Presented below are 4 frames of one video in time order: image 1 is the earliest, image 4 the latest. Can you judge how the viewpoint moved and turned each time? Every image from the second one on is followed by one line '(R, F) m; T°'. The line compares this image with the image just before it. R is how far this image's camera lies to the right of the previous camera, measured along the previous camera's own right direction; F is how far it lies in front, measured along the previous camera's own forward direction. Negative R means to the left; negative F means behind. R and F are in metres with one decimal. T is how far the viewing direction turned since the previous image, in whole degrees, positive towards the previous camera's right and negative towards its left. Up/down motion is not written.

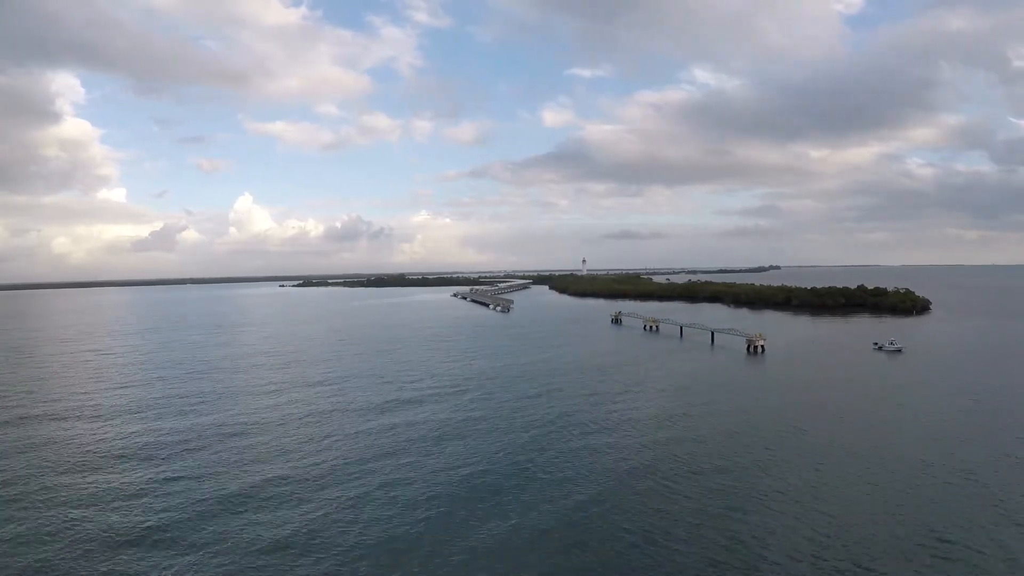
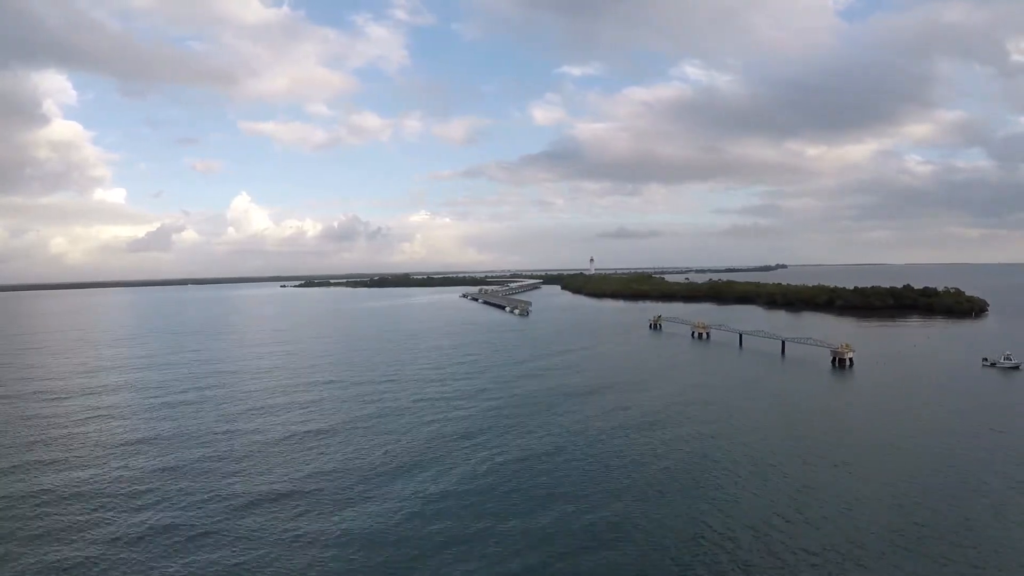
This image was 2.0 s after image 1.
(-1.0, +2.1) m; 0°
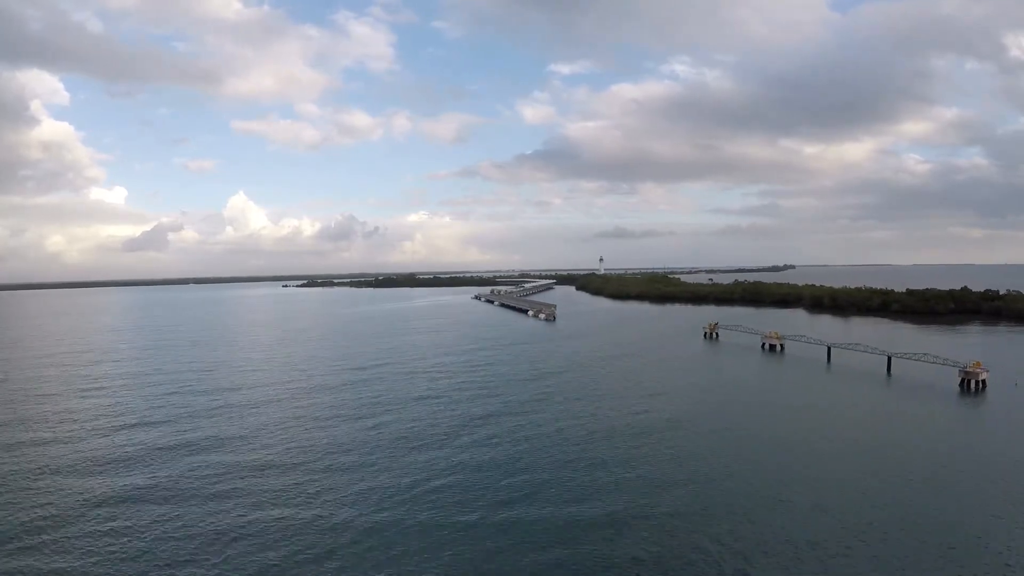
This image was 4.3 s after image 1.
(-1.2, +2.0) m; 0°
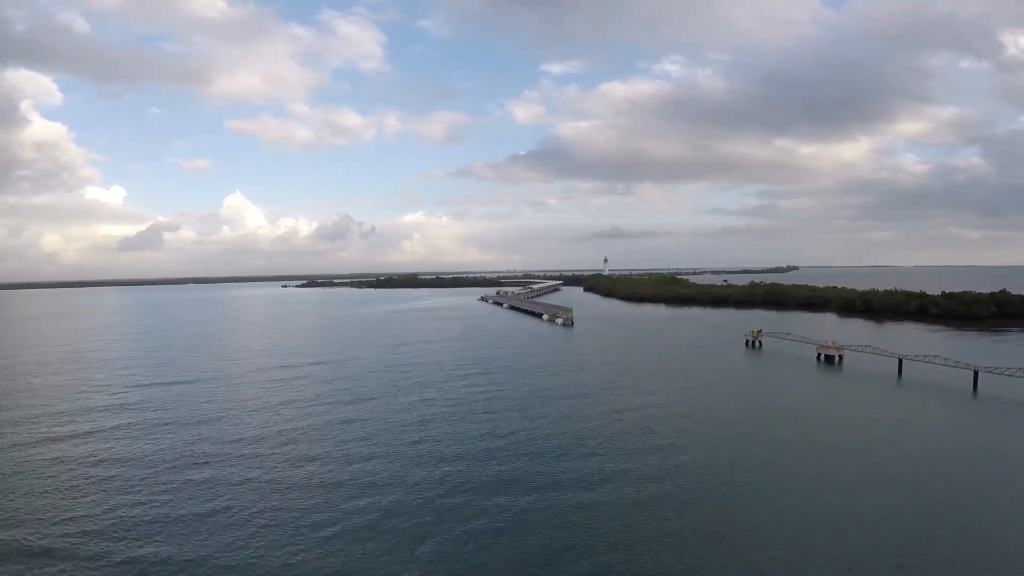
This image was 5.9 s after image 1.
(-0.8, +1.3) m; 0°
